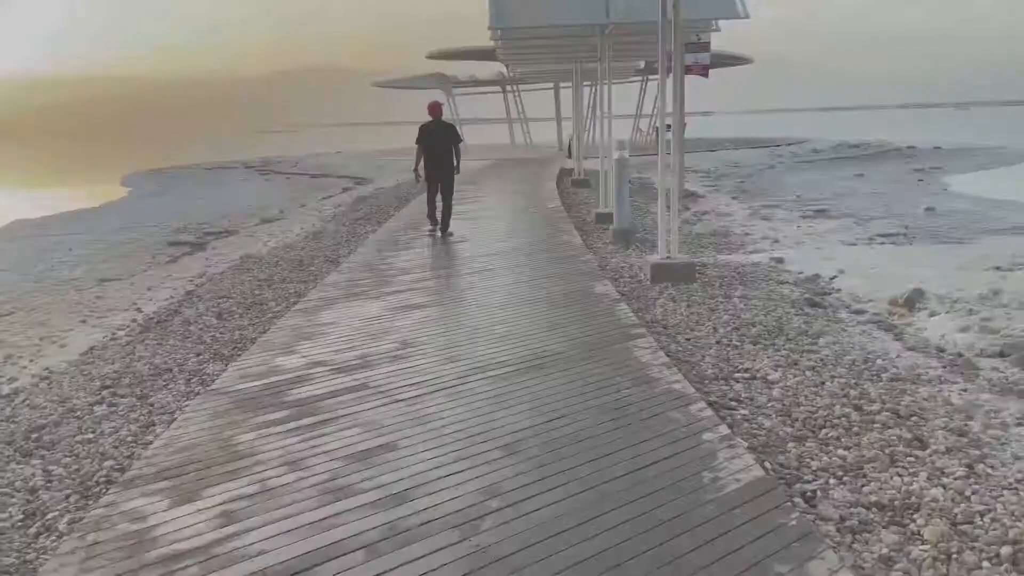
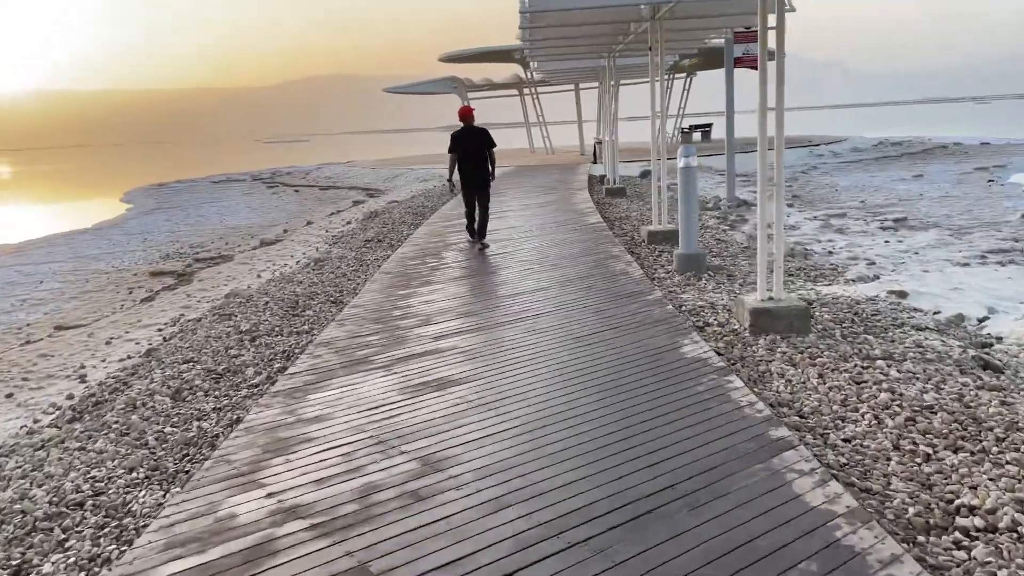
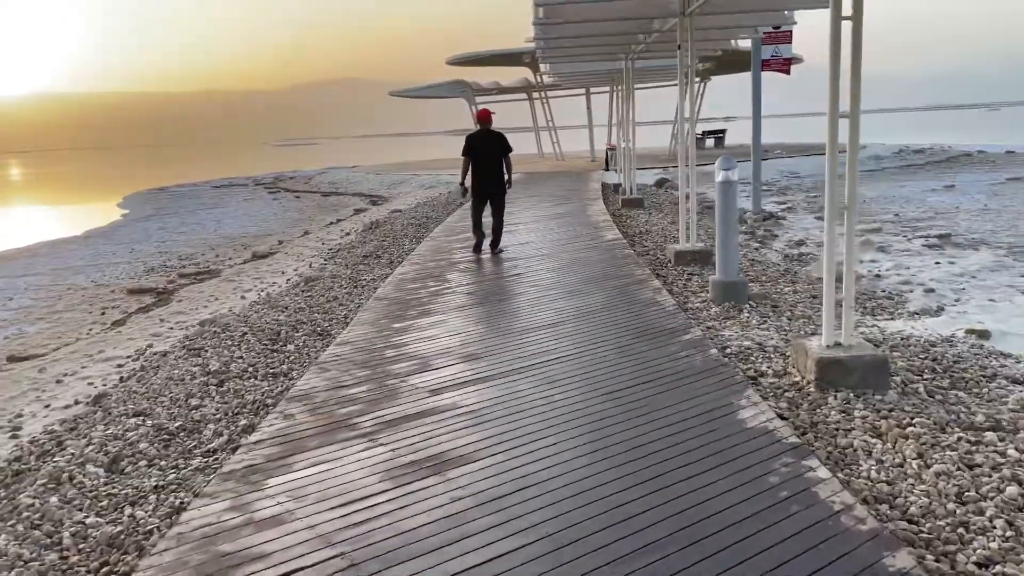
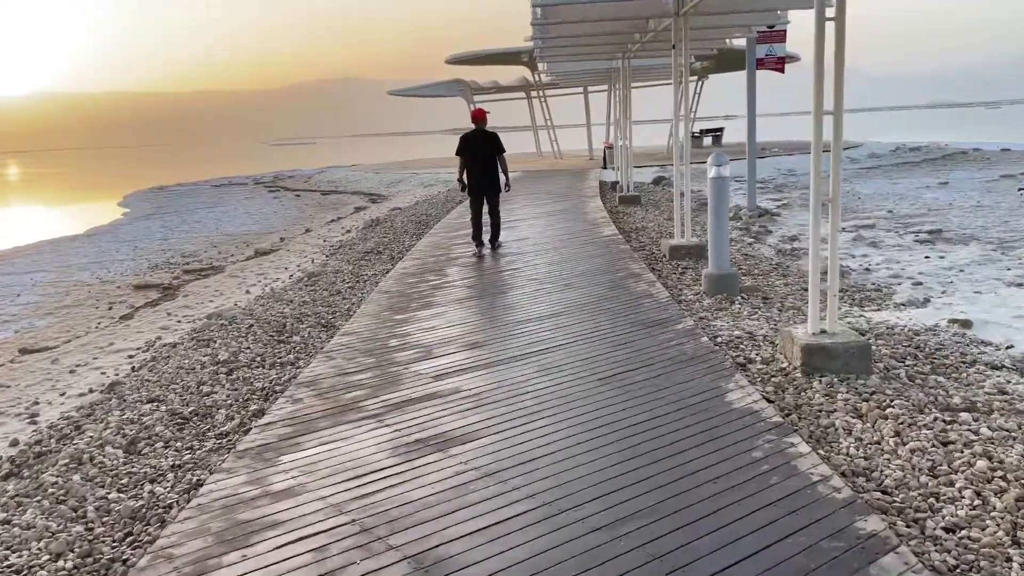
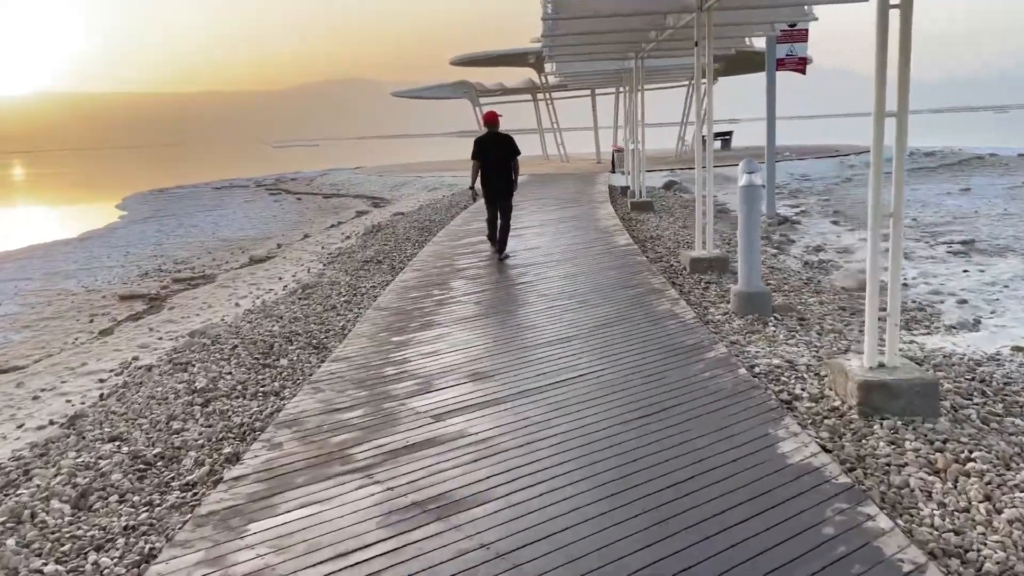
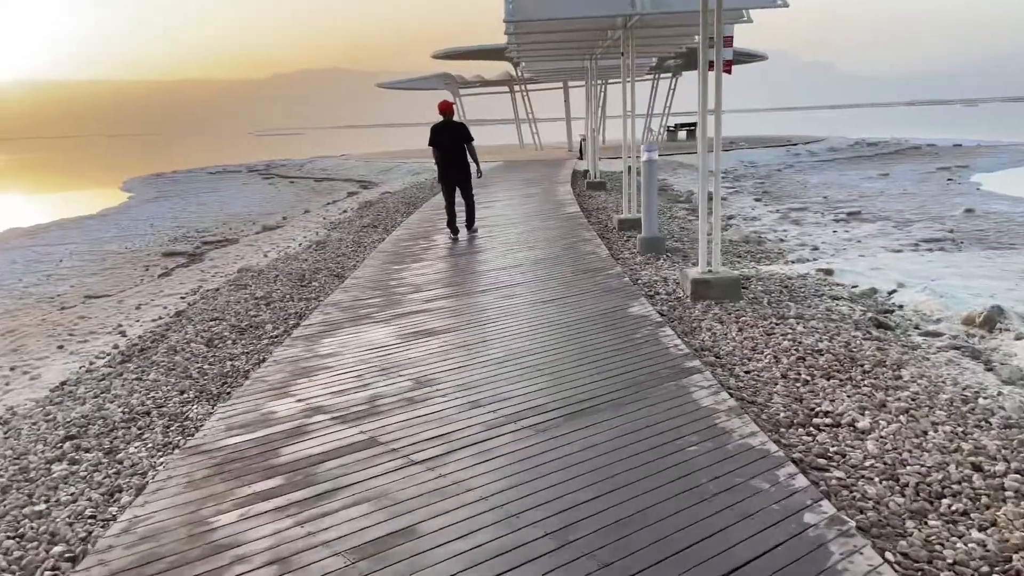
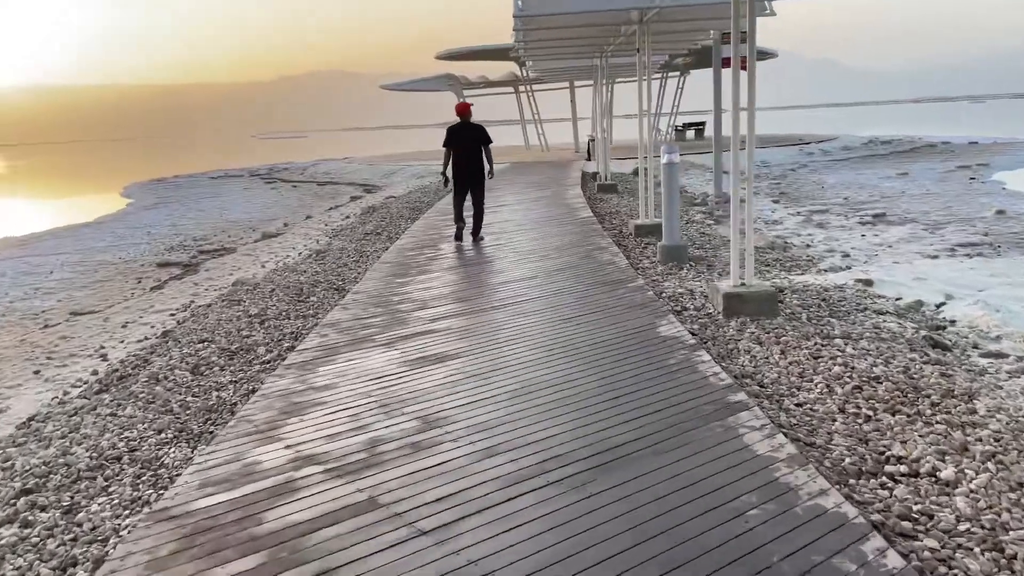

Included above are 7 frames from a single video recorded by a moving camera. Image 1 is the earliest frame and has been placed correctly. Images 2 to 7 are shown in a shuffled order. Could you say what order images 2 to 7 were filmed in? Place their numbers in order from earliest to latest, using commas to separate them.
6, 7, 2, 4, 5, 3
